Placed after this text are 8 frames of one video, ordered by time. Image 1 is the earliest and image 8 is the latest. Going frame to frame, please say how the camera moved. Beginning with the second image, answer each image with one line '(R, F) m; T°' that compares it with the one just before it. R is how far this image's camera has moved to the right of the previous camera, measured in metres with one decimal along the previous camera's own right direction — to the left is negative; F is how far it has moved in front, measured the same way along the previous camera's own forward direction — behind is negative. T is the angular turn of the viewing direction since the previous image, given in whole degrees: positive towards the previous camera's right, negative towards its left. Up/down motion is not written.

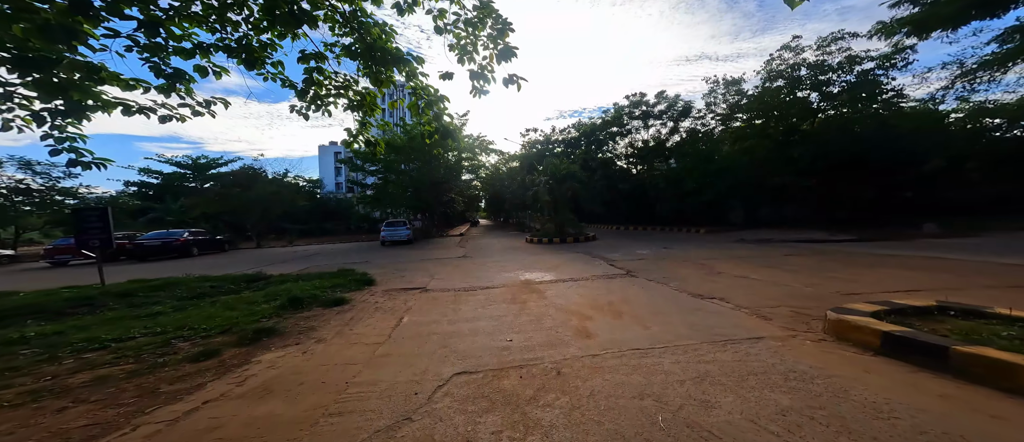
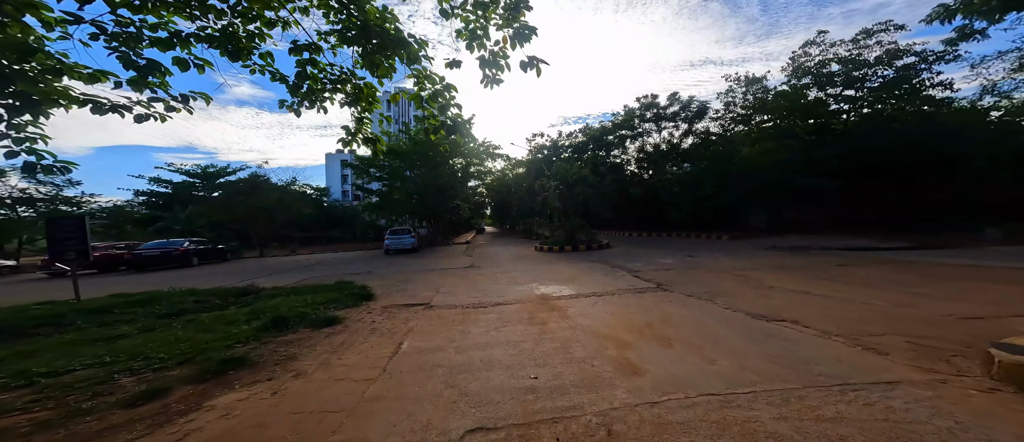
(-0.3, +1.0) m; -1°
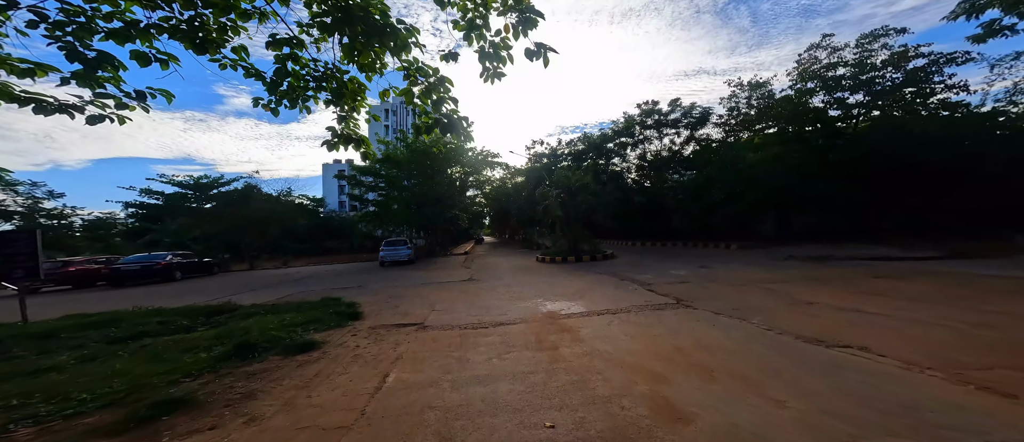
(-0.1, +0.8) m; +1°
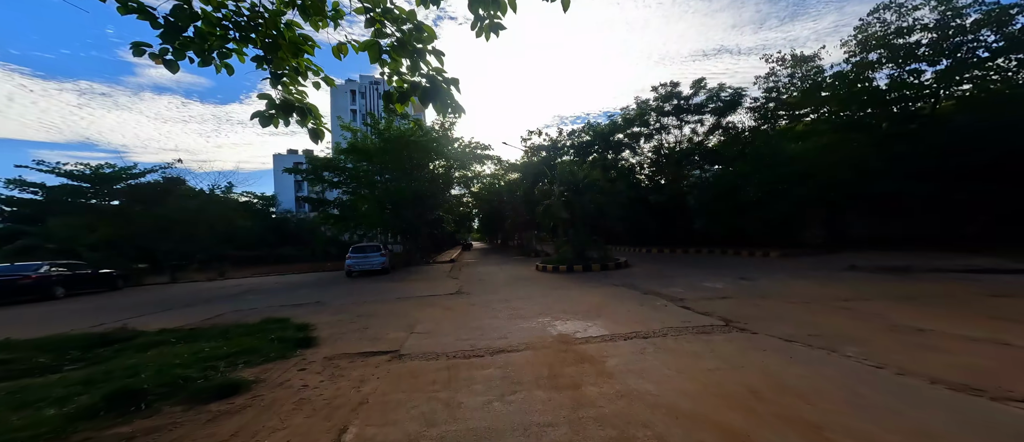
(-0.2, +1.3) m; +1°
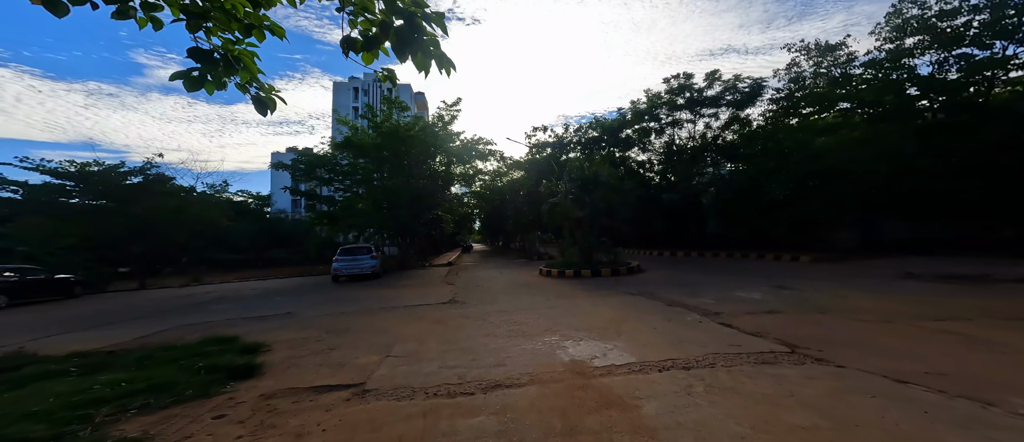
(0.0, +1.3) m; 0°
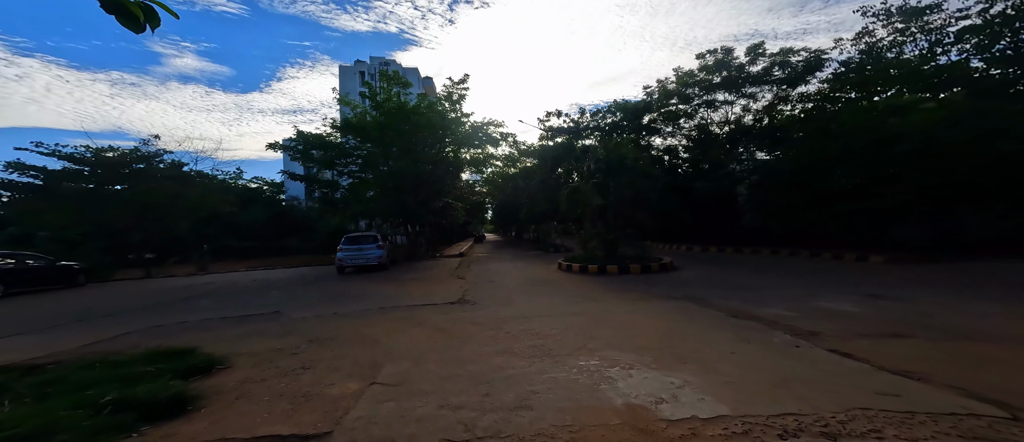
(-0.2, +1.4) m; -2°
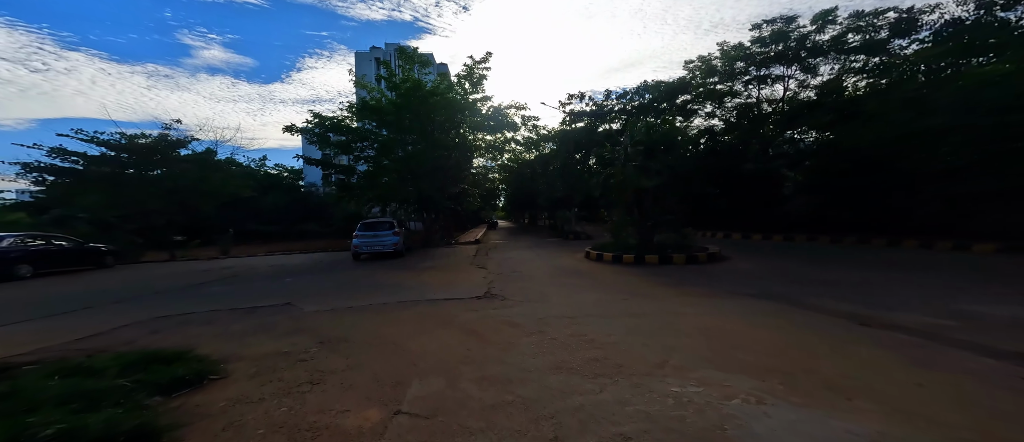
(-0.5, +1.0) m; -2°
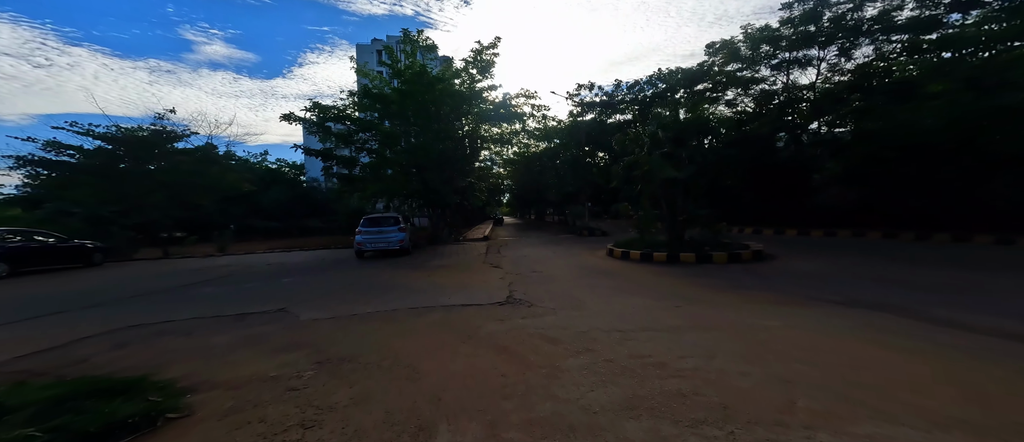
(-0.5, +1.0) m; 0°
